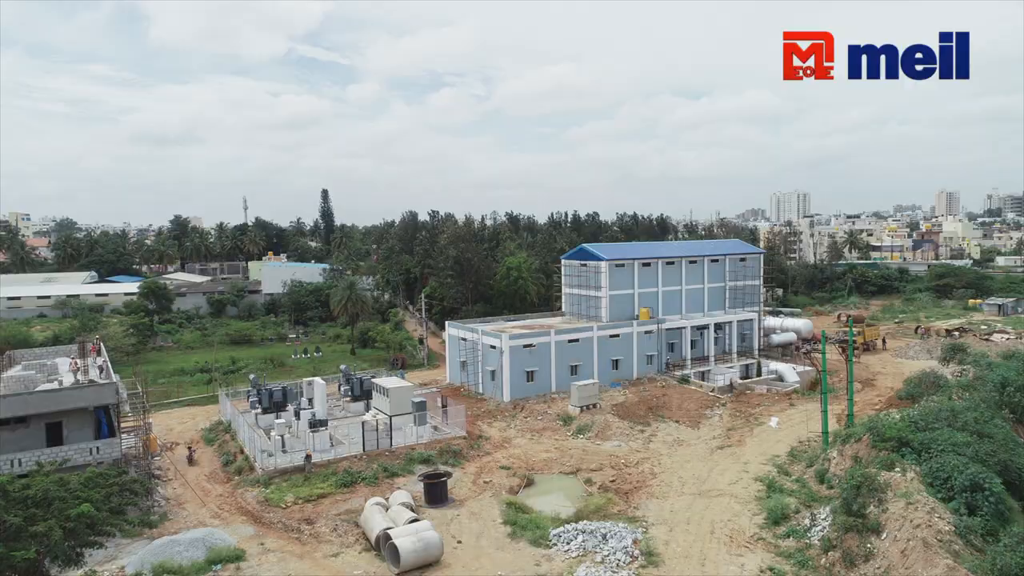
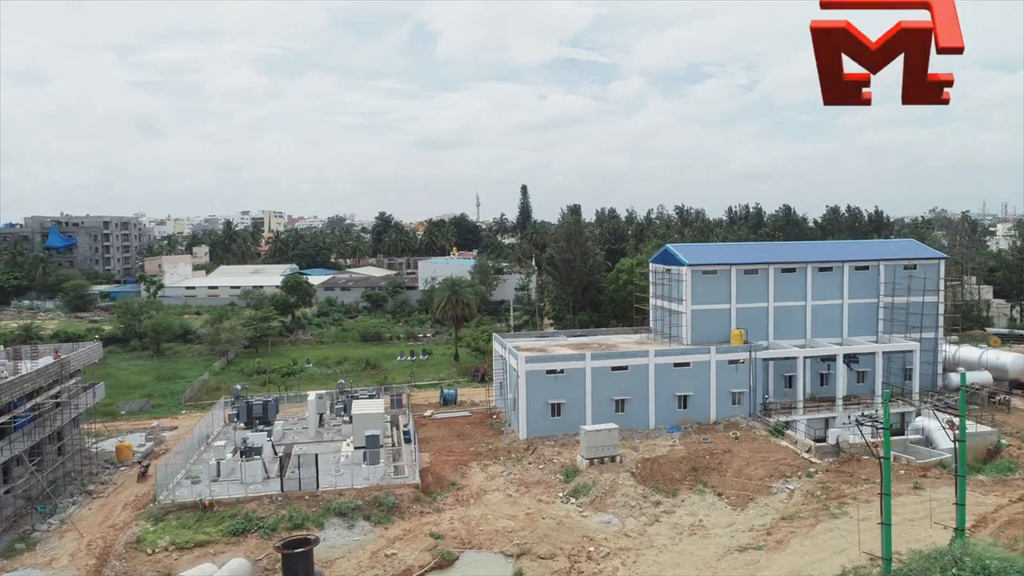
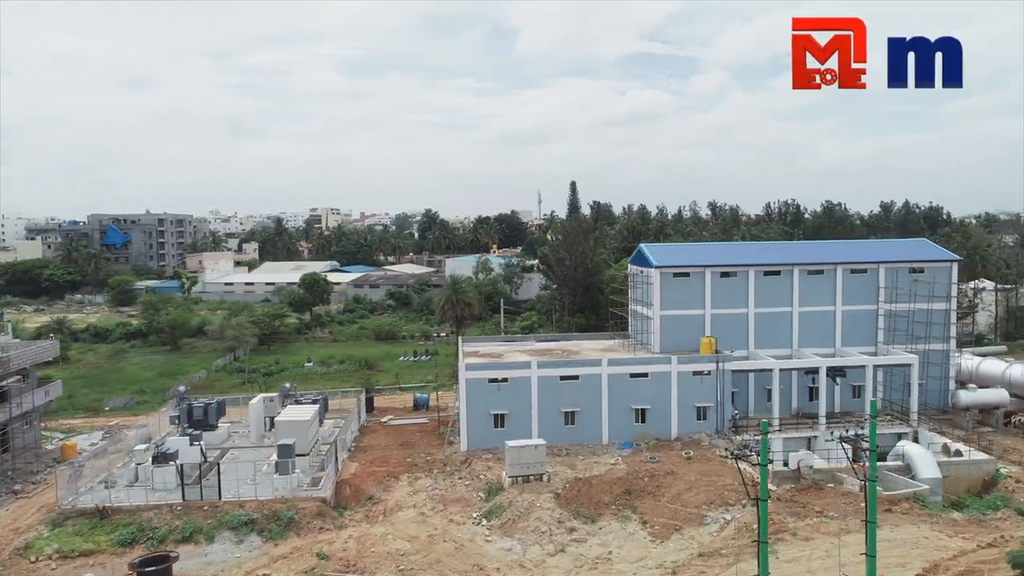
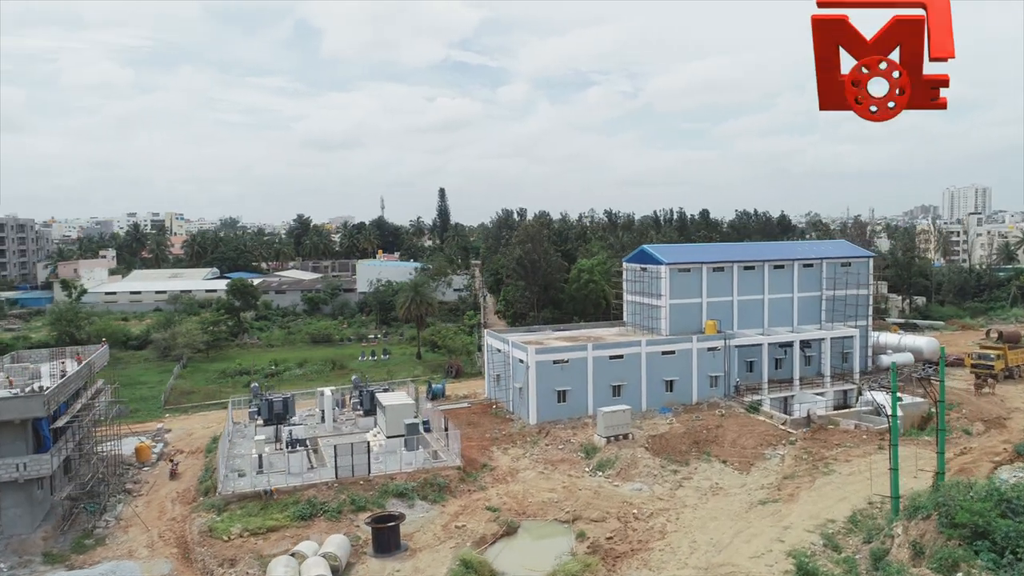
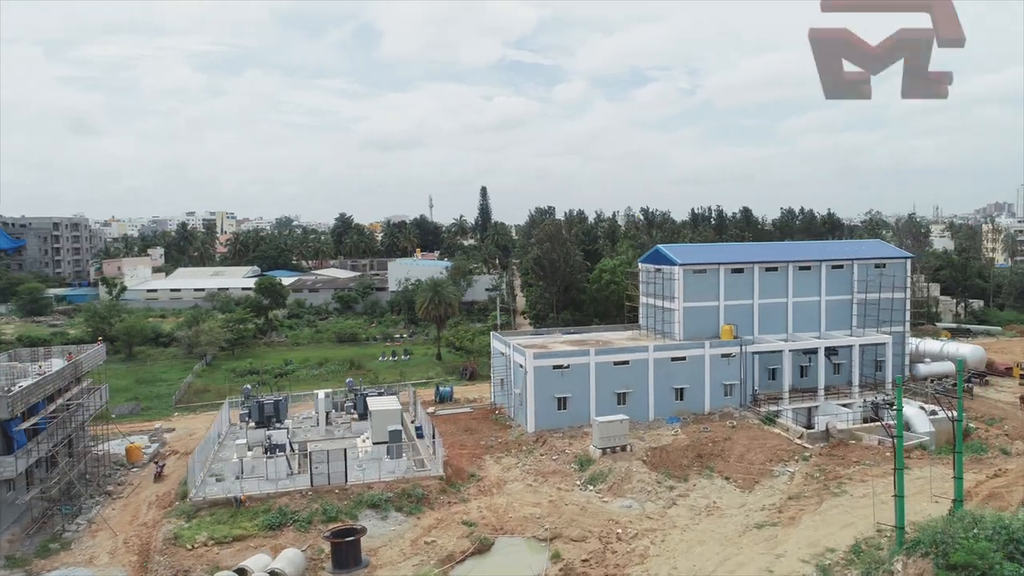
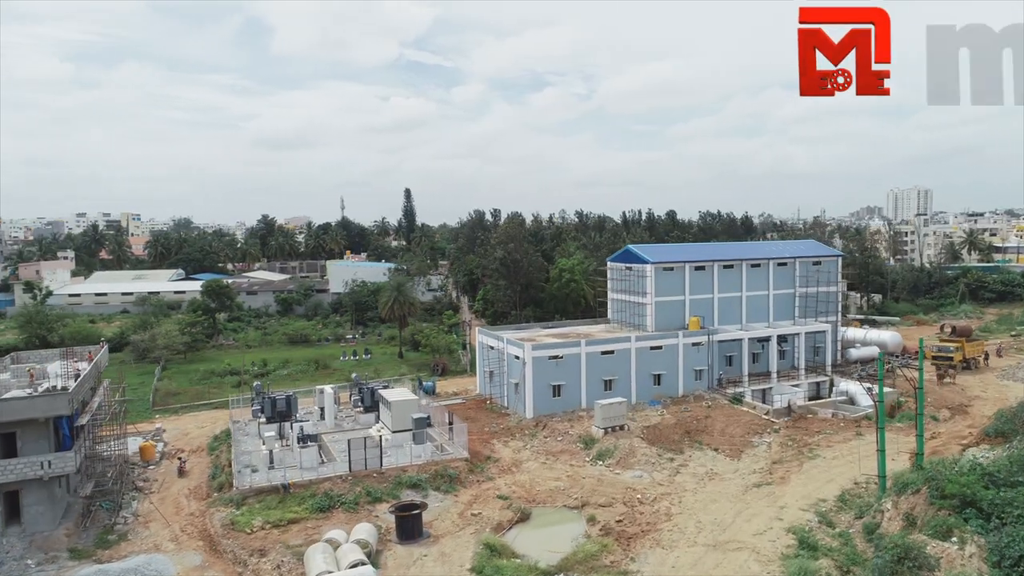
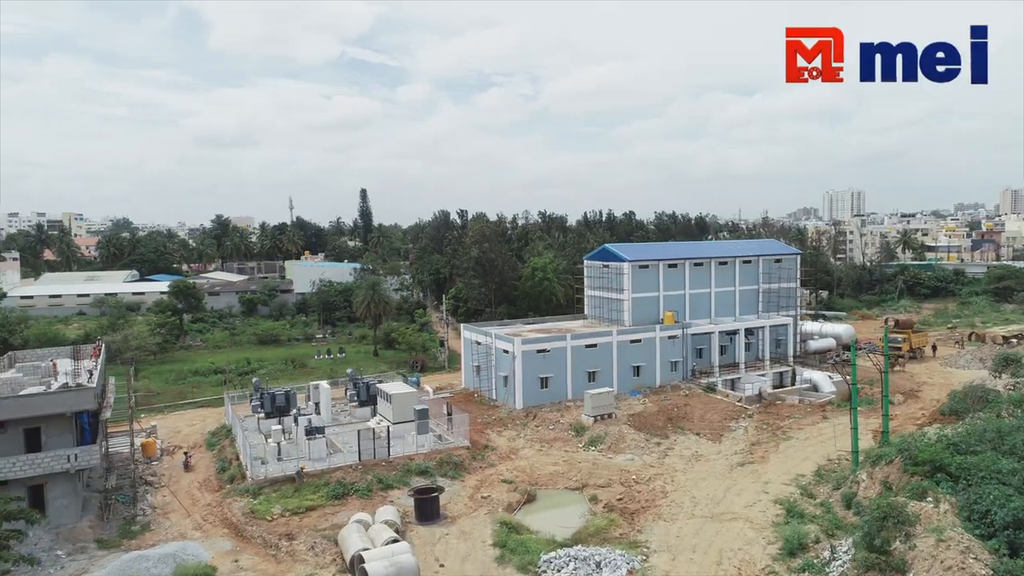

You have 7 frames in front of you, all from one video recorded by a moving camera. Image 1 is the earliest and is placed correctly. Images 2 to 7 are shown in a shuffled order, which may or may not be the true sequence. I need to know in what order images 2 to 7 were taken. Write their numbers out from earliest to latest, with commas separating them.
7, 6, 4, 5, 2, 3
